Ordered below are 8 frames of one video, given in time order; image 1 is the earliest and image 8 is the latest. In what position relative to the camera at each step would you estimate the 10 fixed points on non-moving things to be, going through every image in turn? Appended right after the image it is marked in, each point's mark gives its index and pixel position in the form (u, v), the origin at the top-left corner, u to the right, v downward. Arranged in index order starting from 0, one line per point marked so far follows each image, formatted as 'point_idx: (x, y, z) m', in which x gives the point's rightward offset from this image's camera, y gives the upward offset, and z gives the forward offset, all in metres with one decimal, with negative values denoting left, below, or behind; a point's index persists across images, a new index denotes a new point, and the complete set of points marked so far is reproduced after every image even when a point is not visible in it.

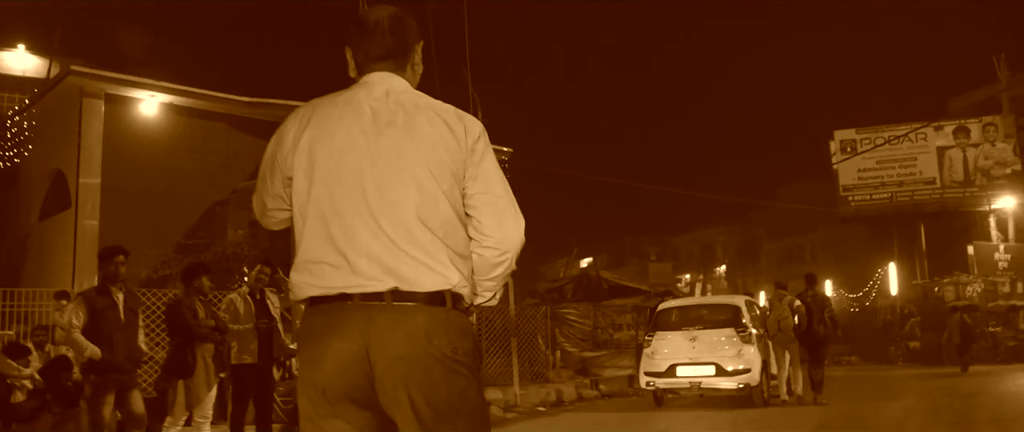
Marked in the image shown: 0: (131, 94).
0: (-6.2, +2.0, +15.5) m
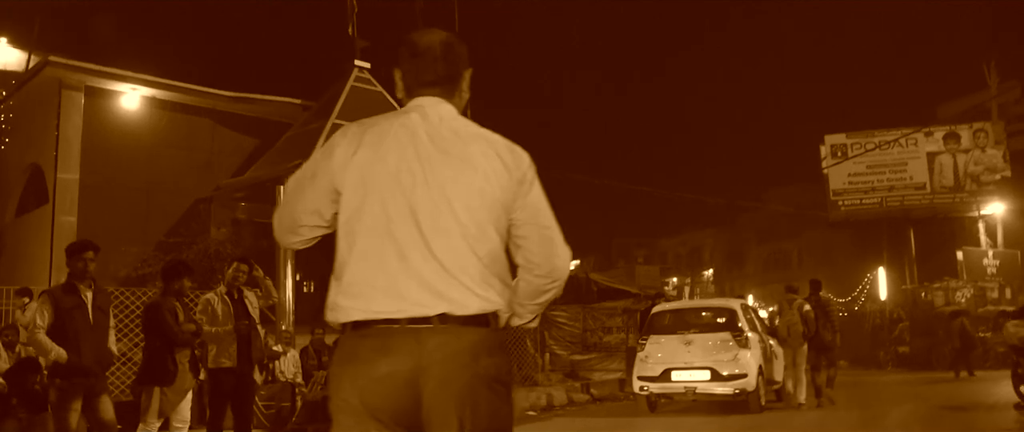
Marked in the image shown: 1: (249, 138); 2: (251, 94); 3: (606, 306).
0: (-6.3, +2.1, +15.2) m
1: (-4.7, +1.4, +17.1) m
2: (-4.5, +2.1, +16.4) m
3: (+1.8, -1.8, +18.7) m
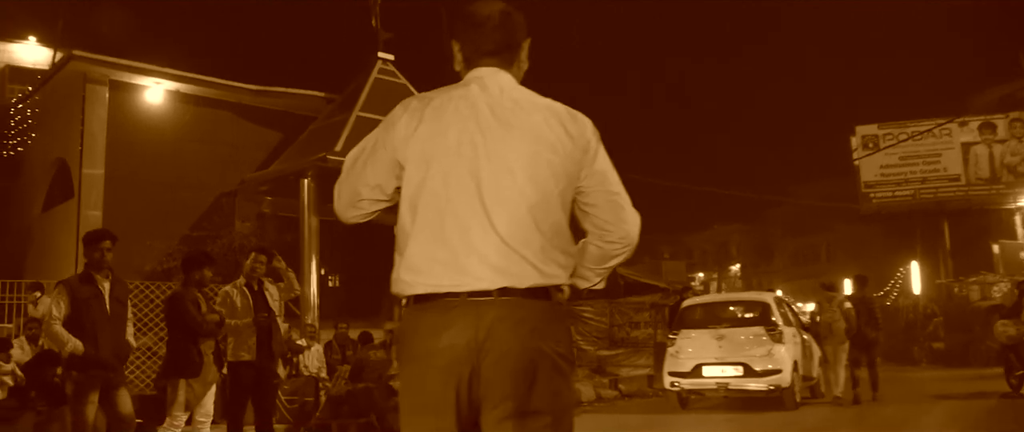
0: (-5.9, +2.1, +15.1) m
1: (-4.2, +1.5, +17.0) m
2: (-4.0, +2.2, +16.3) m
3: (+2.3, -1.6, +18.5) m
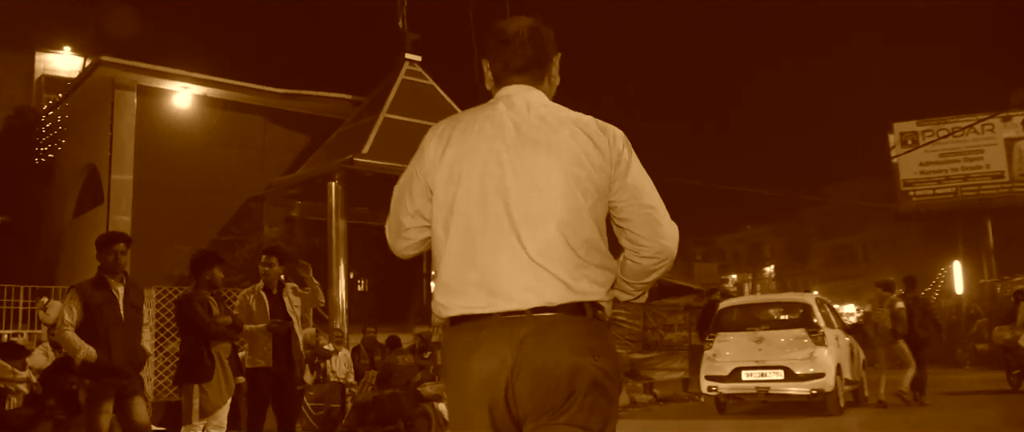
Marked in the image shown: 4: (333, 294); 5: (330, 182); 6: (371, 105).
0: (-5.5, +2.0, +15.0) m
1: (-3.7, +1.4, +16.9) m
2: (-3.5, +2.1, +16.2) m
3: (+2.9, -1.6, +18.1) m
4: (-2.5, -1.1, +13.2) m
5: (-2.6, +0.5, +13.9) m
6: (-2.3, +1.8, +15.4) m
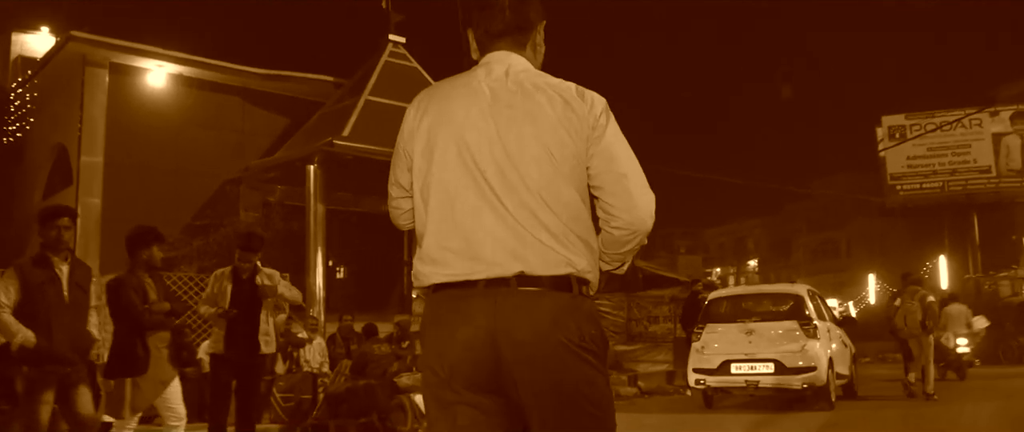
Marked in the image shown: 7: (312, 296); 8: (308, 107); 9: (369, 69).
0: (-5.7, +2.3, +14.6) m
1: (-4.0, +1.7, +16.4) m
2: (-3.8, +2.4, +15.7) m
3: (+2.6, -1.5, +17.8) m
4: (-2.7, -0.9, +12.8) m
5: (-2.9, +0.7, +13.5) m
6: (-2.5, +2.0, +14.9) m
7: (-2.7, -1.1, +12.9) m
8: (-3.6, +1.9, +16.9) m
9: (-2.2, +2.3, +15.0) m
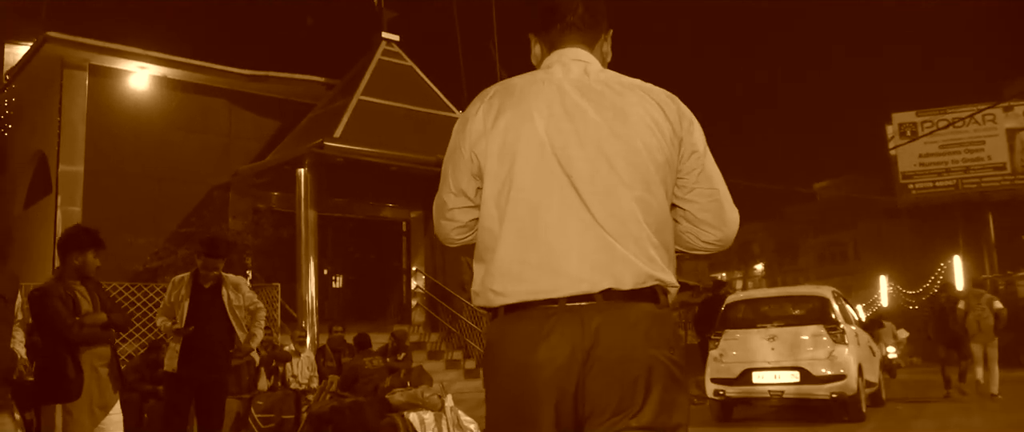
0: (-5.7, +2.2, +13.9) m
1: (-3.9, +1.6, +15.8) m
2: (-3.8, +2.2, +15.1) m
3: (+2.7, -1.5, +17.1) m
4: (-2.6, -0.9, +12.1) m
5: (-2.9, +0.6, +12.8) m
6: (-2.5, +1.9, +14.3) m
7: (-2.6, -1.1, +12.2) m
8: (-3.6, +1.8, +16.2) m
9: (-2.2, +2.2, +14.4) m
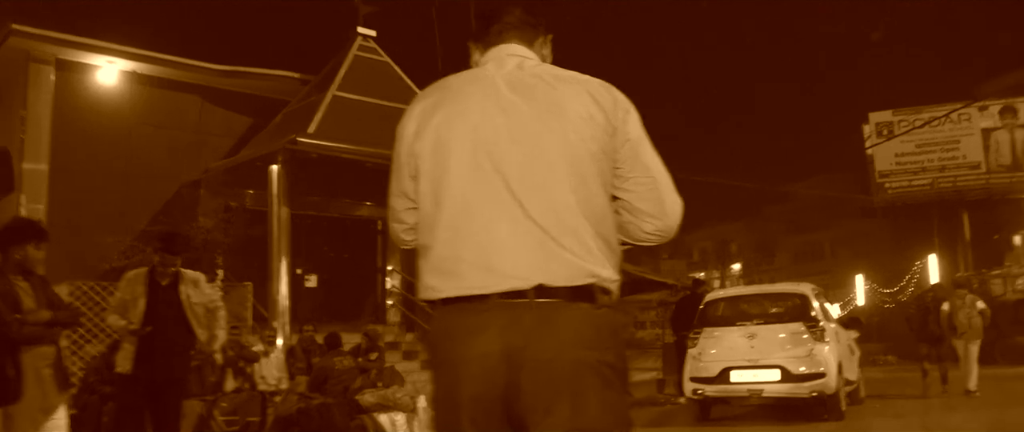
0: (-6.0, +2.2, +13.6) m
1: (-4.3, +1.6, +15.5) m
2: (-4.1, +2.3, +14.8) m
3: (+2.3, -1.5, +17.0) m
4: (-2.9, -0.9, +11.9) m
5: (-3.2, +0.7, +12.6) m
6: (-2.8, +1.9, +14.1) m
7: (-2.9, -1.1, +12.0) m
8: (-4.0, +1.8, +15.9) m
9: (-2.6, +2.3, +14.1) m
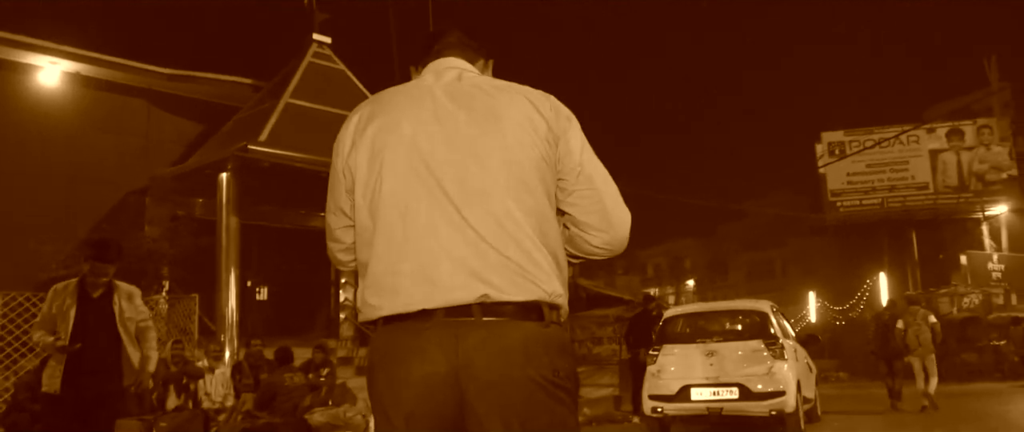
0: (-6.6, +2.1, +13.1) m
1: (-5.0, +1.4, +15.1) m
2: (-4.8, +2.1, +14.4) m
3: (+1.5, -1.7, +16.8) m
4: (-3.5, -1.0, +11.5) m
5: (-3.7, +0.5, +12.2) m
6: (-3.4, +1.8, +13.7) m
7: (-3.5, -1.2, +11.6) m
8: (-4.7, +1.7, +15.5) m
9: (-3.2, +2.1, +13.8) m
